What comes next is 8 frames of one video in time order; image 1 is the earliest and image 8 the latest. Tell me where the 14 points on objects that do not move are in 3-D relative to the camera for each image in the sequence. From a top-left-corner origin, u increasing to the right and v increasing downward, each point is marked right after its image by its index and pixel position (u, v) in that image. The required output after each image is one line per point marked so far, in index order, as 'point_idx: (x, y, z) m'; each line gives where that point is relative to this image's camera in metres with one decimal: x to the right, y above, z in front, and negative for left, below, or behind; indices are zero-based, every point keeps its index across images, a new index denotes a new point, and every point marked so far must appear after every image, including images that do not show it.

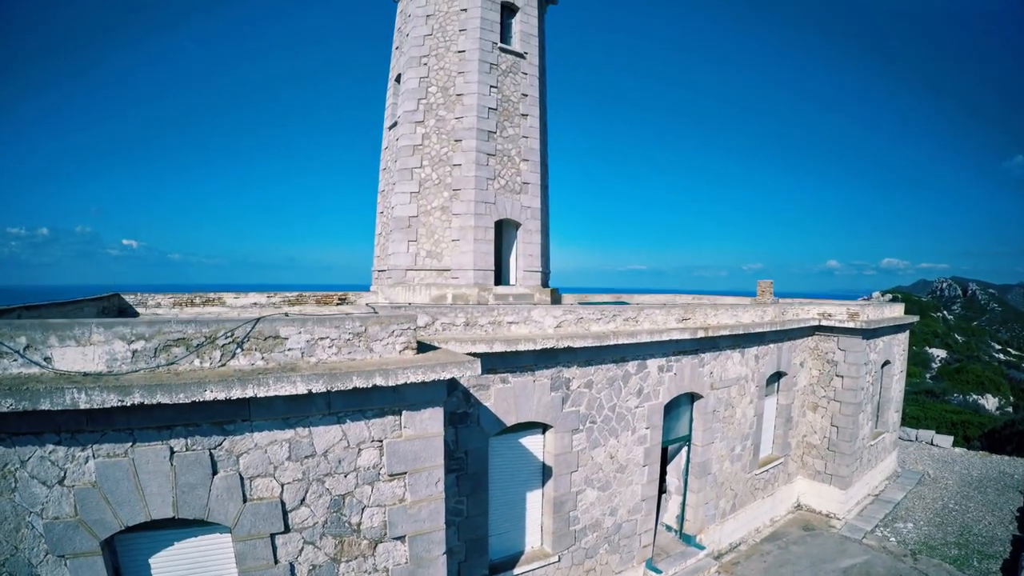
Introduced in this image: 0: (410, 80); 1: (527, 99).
0: (-2.4, +4.8, +12.0) m
1: (+0.4, +4.4, +12.3) m
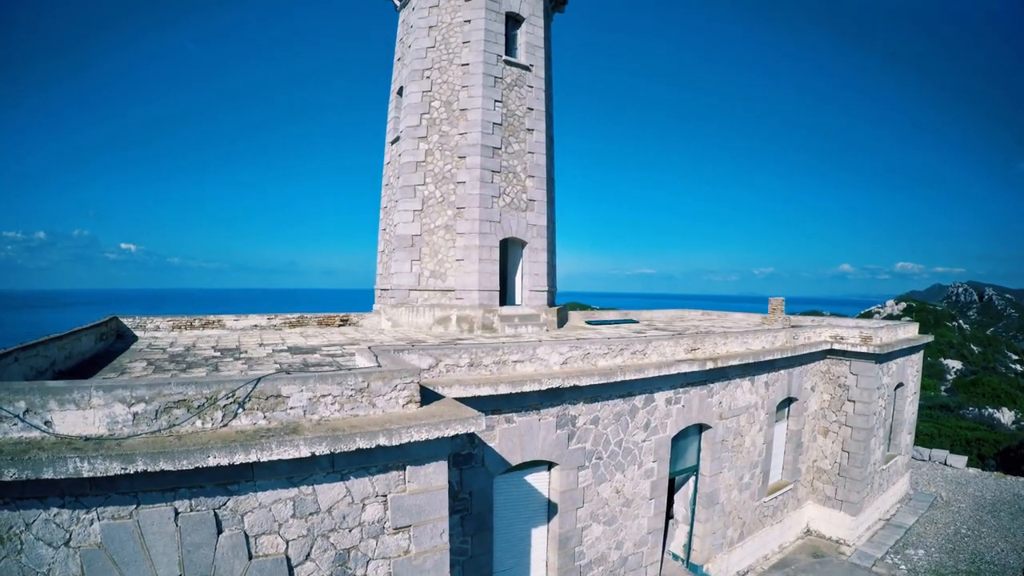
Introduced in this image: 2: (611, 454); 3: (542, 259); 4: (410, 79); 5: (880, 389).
0: (-2.3, +4.4, +11.8) m
1: (+0.5, +4.0, +12.1) m
2: (+1.5, -2.6, +8.1) m
3: (+0.7, +0.6, +11.5) m
4: (-2.3, +4.8, +12.0) m
5: (+7.3, -2.0, +10.5) m
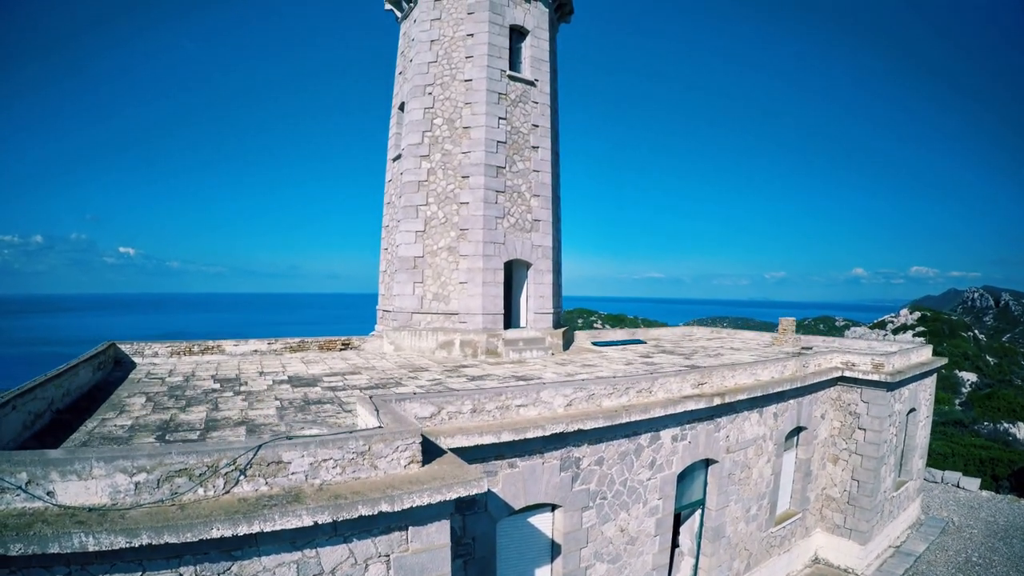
0: (-2.2, +3.9, +11.6) m
1: (+0.6, +3.6, +11.8) m
2: (+1.6, -3.1, +8.0) m
3: (+0.8, +0.2, +11.3) m
4: (-2.2, +4.3, +11.7) m
5: (+7.4, -2.5, +10.3) m
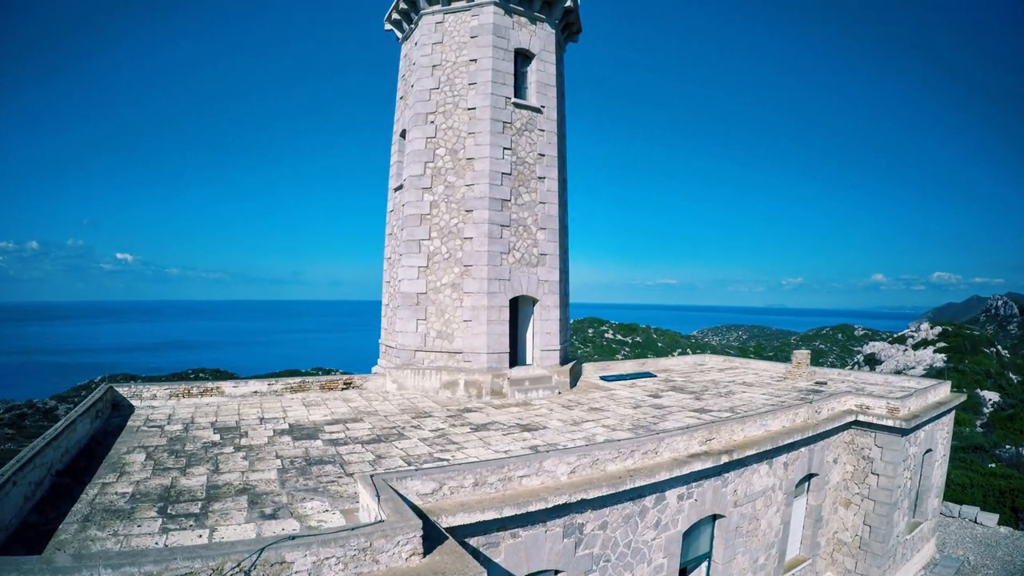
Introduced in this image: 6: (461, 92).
0: (-2.1, +3.2, +11.3) m
1: (+0.7, +2.8, +11.4) m
2: (+1.6, -4.0, +7.8) m
3: (+0.9, -0.6, +11.0) m
4: (-2.1, +3.6, +11.4) m
5: (+7.5, -3.3, +10.0) m
6: (-1.1, +4.2, +11.2) m
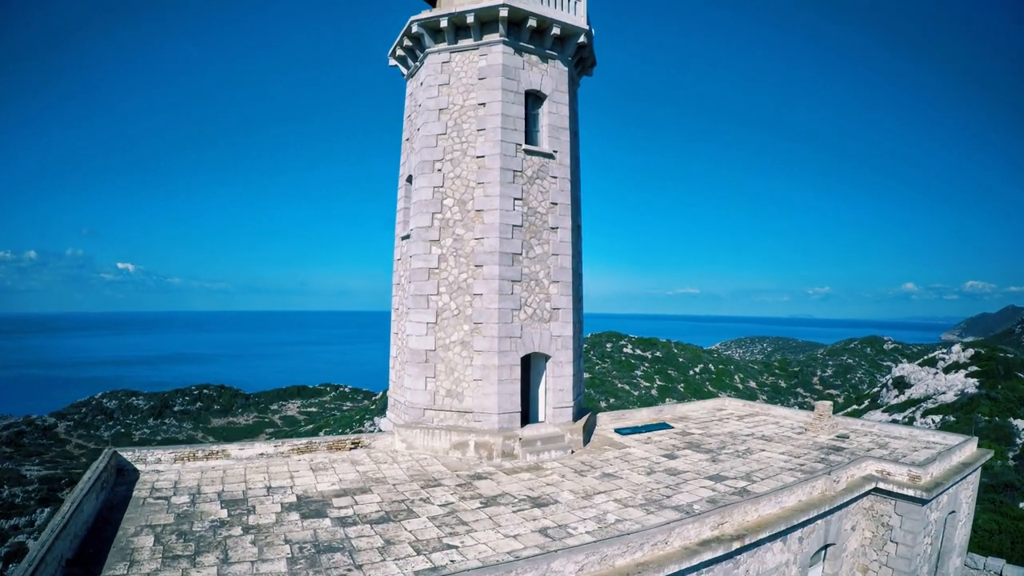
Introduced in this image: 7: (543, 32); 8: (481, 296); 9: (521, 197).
0: (-1.8, +2.0, +10.8) m
1: (+0.9, +1.7, +11.0) m
2: (+1.9, -5.2, +7.6) m
3: (+1.1, -1.7, +10.7) m
4: (-1.9, +2.5, +10.9) m
5: (+7.8, -4.4, +9.7) m
6: (-0.9, +3.1, +10.7) m
7: (+0.7, +5.5, +11.3) m
8: (-0.6, -0.2, +10.3) m
9: (+0.2, +1.8, +10.6) m
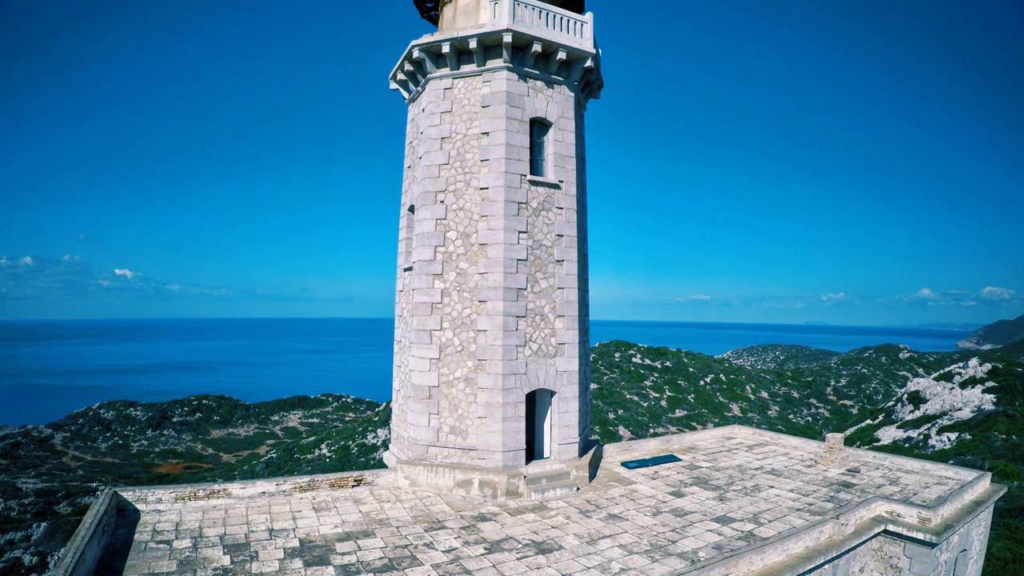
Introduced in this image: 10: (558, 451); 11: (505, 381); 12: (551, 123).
0: (-1.8, +1.3, +10.6) m
1: (+1.0, +1.0, +10.7) m
2: (+1.9, -6.0, +7.5) m
3: (+1.2, -2.4, +10.5) m
4: (-1.8, +1.8, +10.7) m
5: (+7.8, -5.1, +9.6) m
6: (-0.8, +2.4, +10.5) m
7: (+0.8, +4.9, +11.0) m
8: (-0.5, -0.9, +10.1) m
9: (+0.3, +1.1, +10.3) m
10: (+0.9, -3.3, +10.5) m
11: (-0.1, -1.8, +10.0) m
12: (+0.8, +3.4, +10.9) m
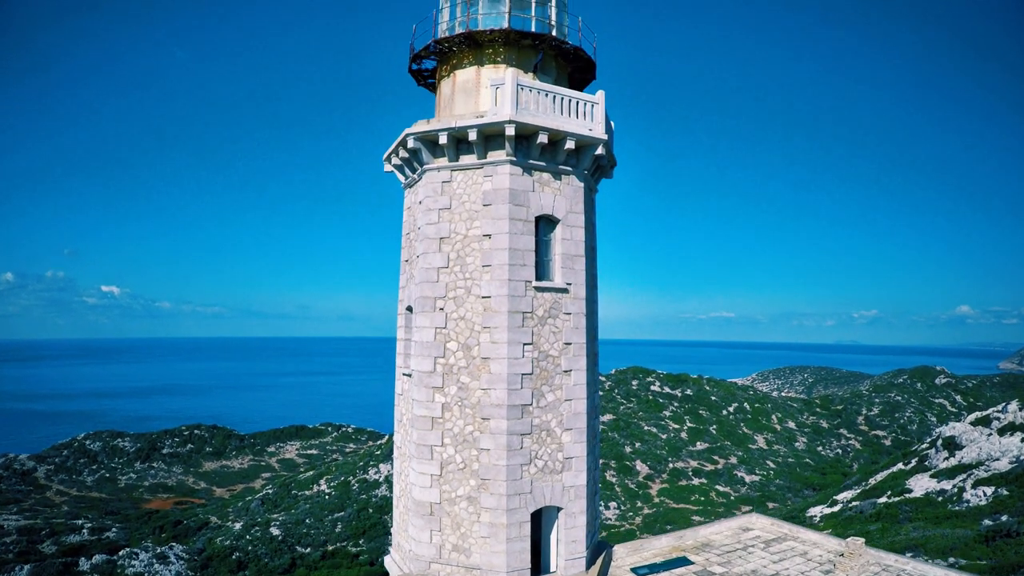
0: (-1.7, -0.8, +9.9) m
1: (+1.1, -1.1, +10.1) m
2: (+2.0, -8.3, +7.3) m
3: (+1.3, -4.5, +10.1) m
4: (-1.8, -0.4, +10.0) m
5: (+7.9, -7.3, +9.3) m
6: (-0.7, +0.2, +9.8) m
7: (+0.8, +2.8, +10.1) m
8: (-0.4, -3.0, +9.6) m
9: (+0.3, -1.0, +9.7) m
10: (+1.0, -5.4, +10.2) m
11: (0.0, -4.0, +9.6) m
12: (+0.9, +1.3, +10.1) m
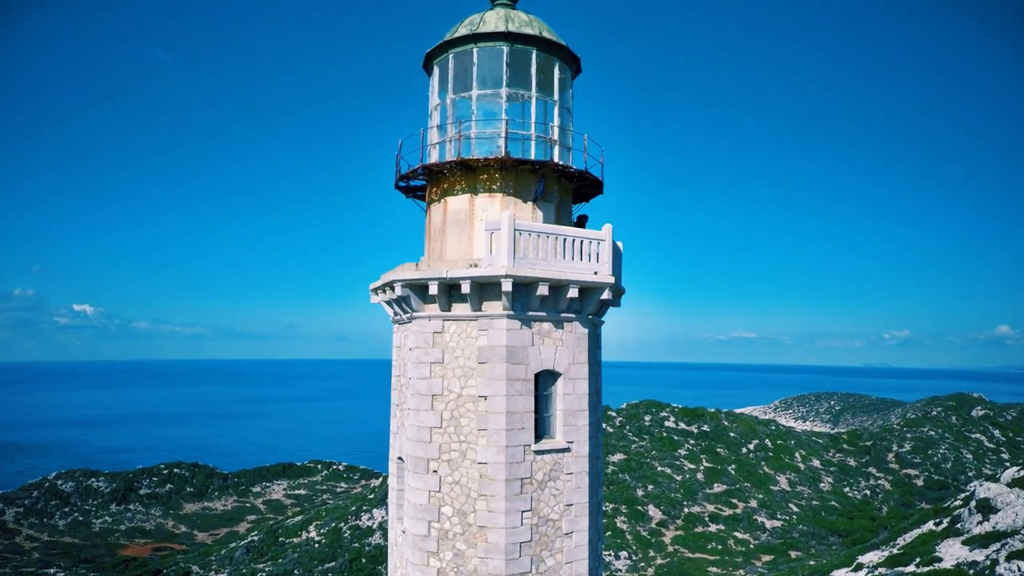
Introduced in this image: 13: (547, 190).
0: (-1.7, -3.6, +9.3) m
1: (+1.1, -3.9, +9.5) m
2: (+2.0, -11.3, +7.5) m
3: (+1.3, -7.3, +9.9) m
4: (-1.8, -3.2, +9.3) m
5: (+7.9, -10.1, +9.4) m
6: (-0.7, -2.6, +9.0) m
7: (+0.8, 0.0, +9.2) m
8: (-0.5, -5.9, +9.2) m
9: (+0.3, -3.9, +9.1) m
10: (+1.0, -8.1, +10.0) m
11: (-0.1, -6.8, +9.3) m
12: (+0.8, -1.5, +9.3) m
13: (+0.7, +1.8, +9.7) m
